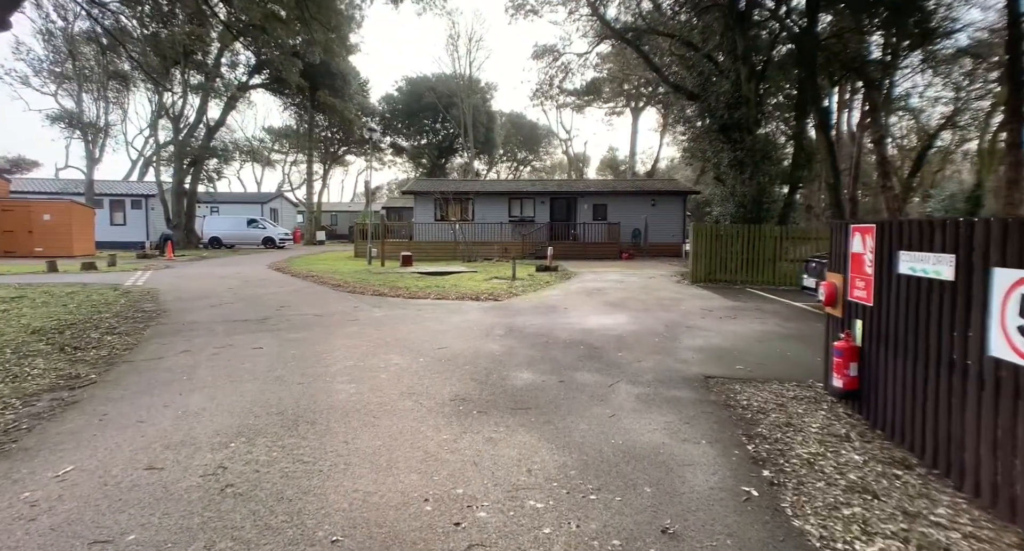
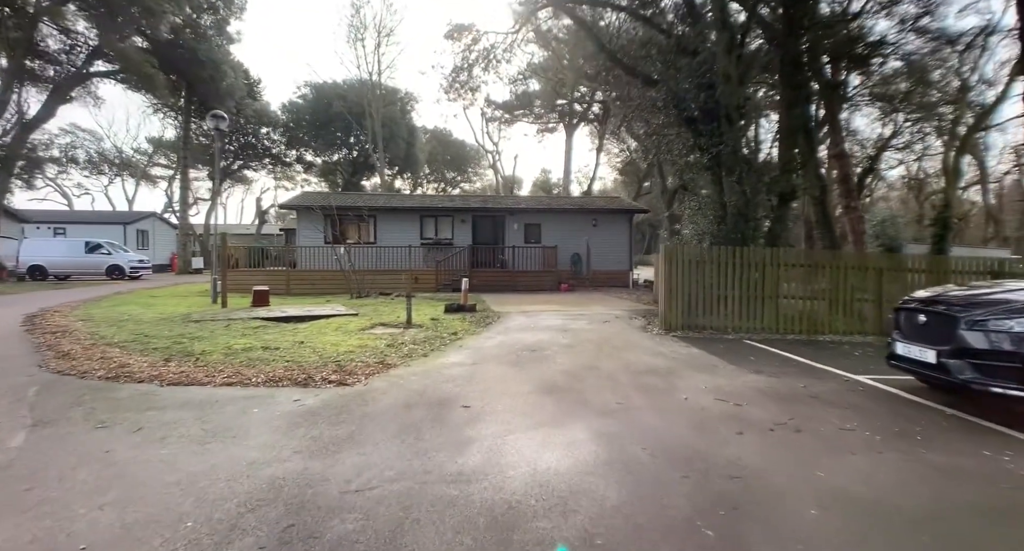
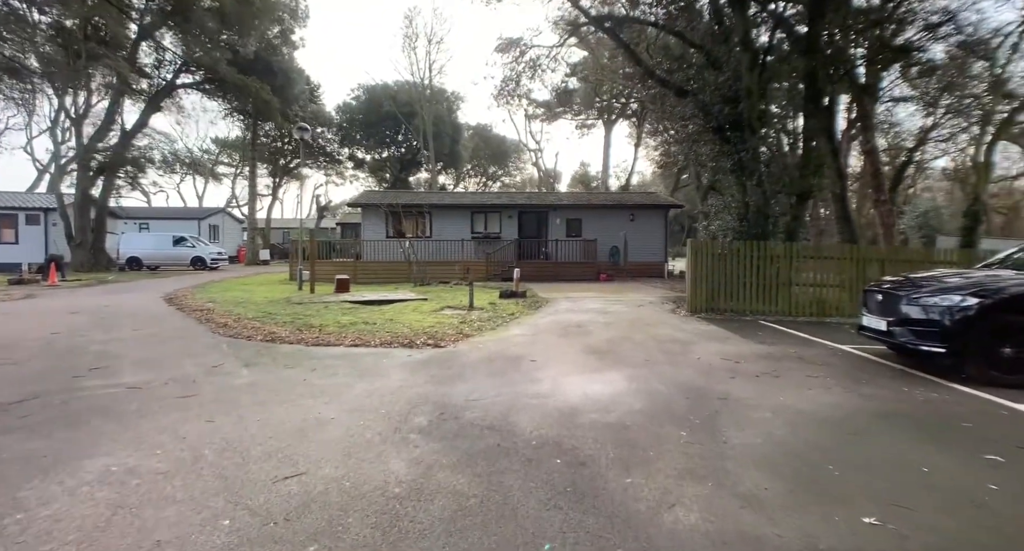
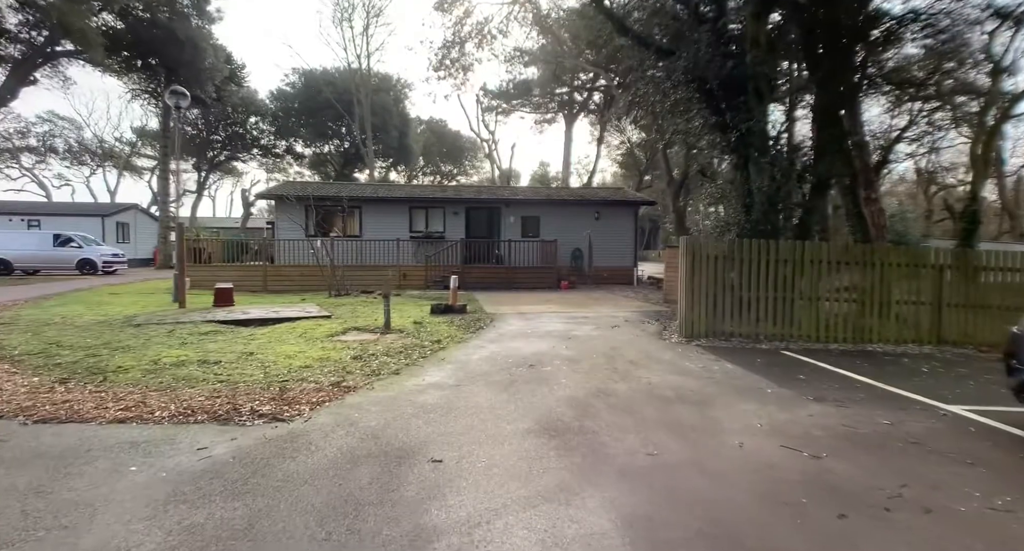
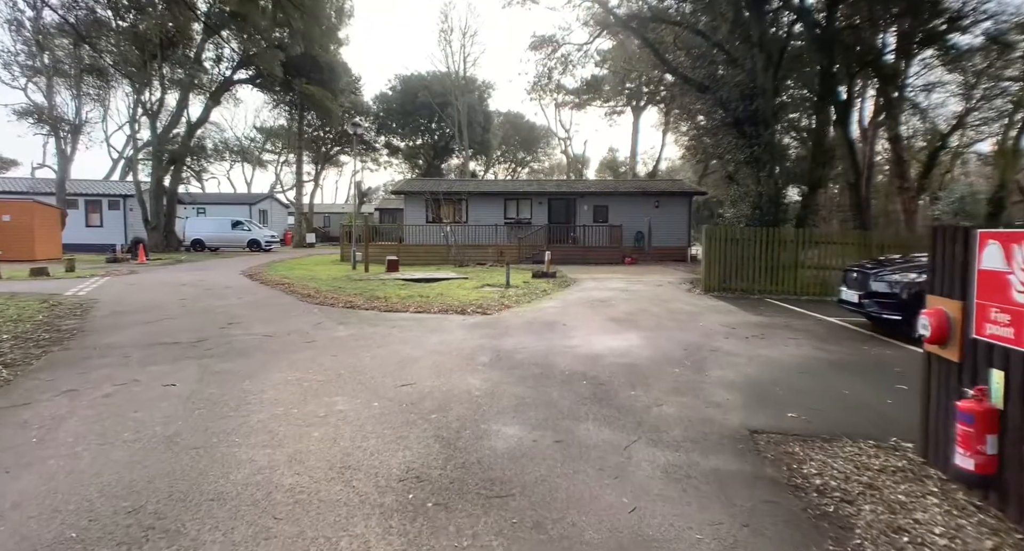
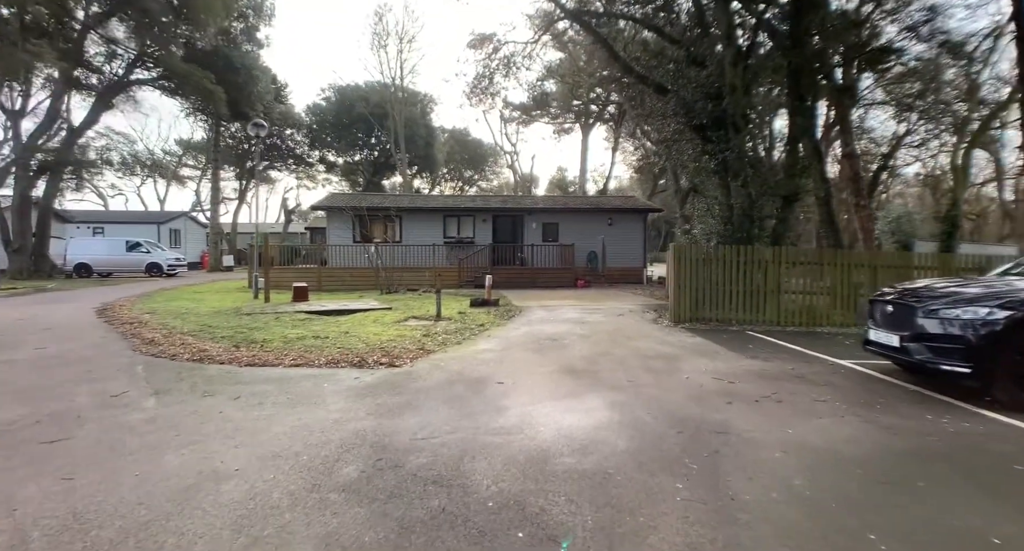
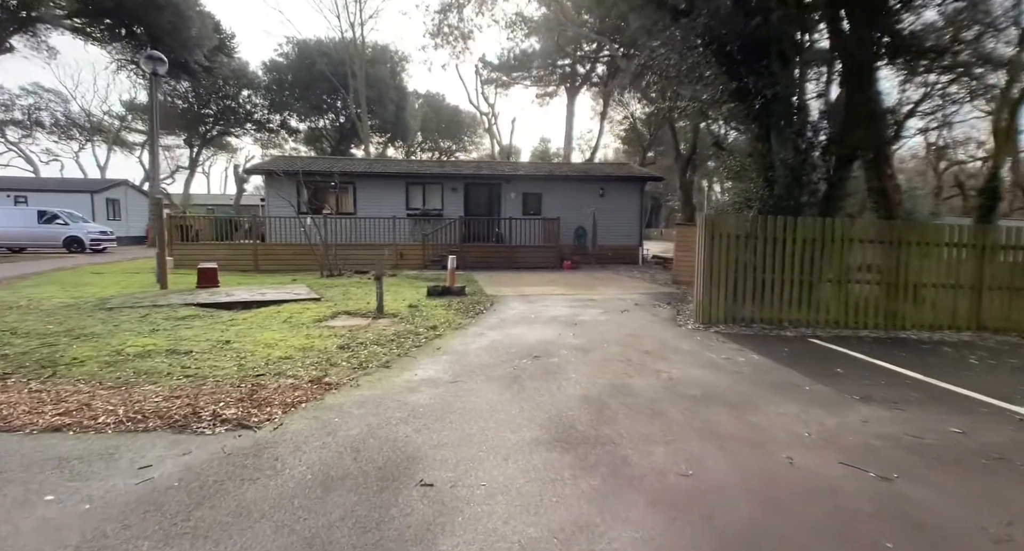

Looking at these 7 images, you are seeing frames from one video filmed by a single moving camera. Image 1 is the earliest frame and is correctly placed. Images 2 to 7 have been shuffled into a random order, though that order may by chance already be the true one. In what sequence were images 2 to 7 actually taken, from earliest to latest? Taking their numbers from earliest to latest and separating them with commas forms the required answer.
5, 3, 6, 2, 4, 7
